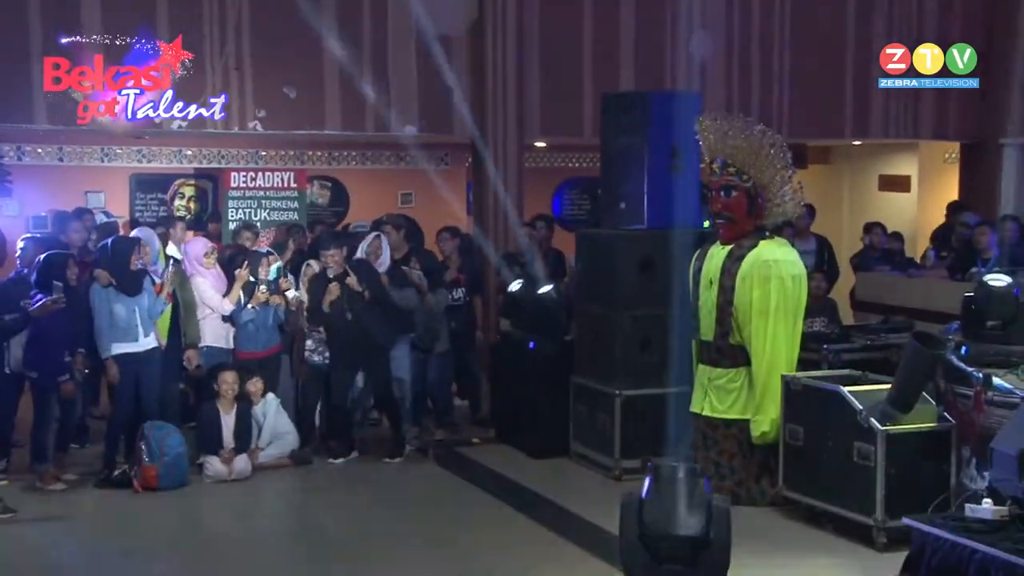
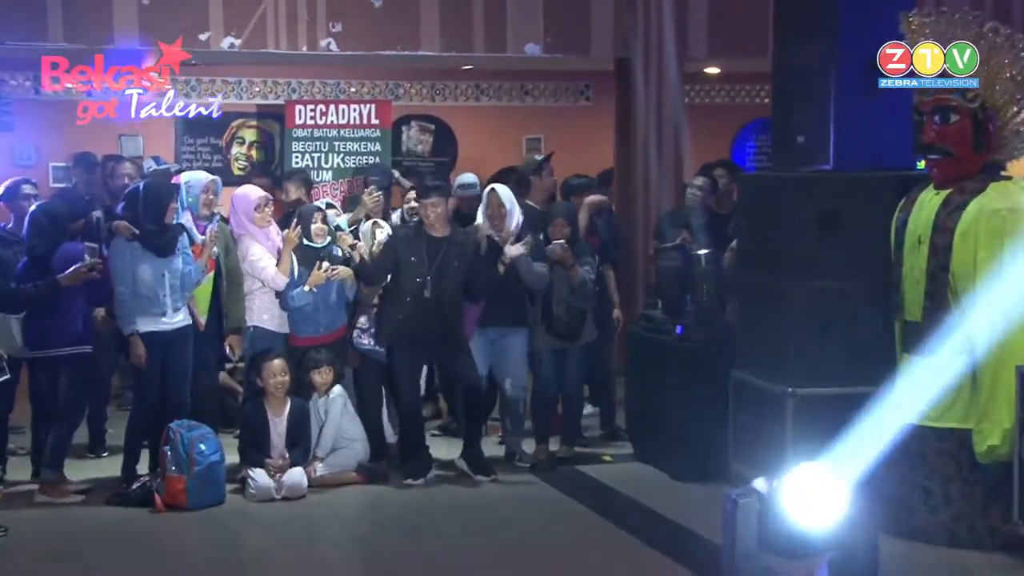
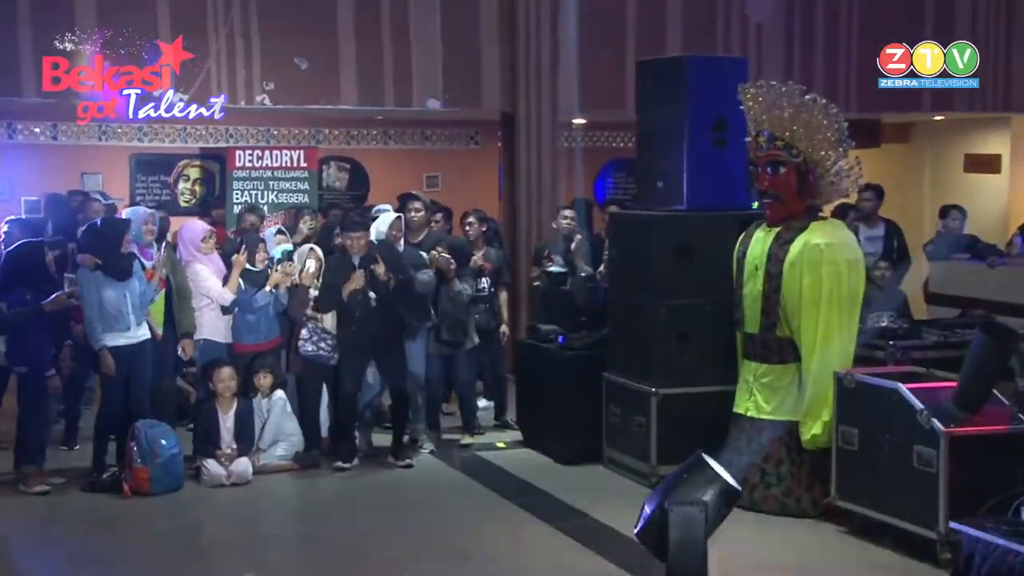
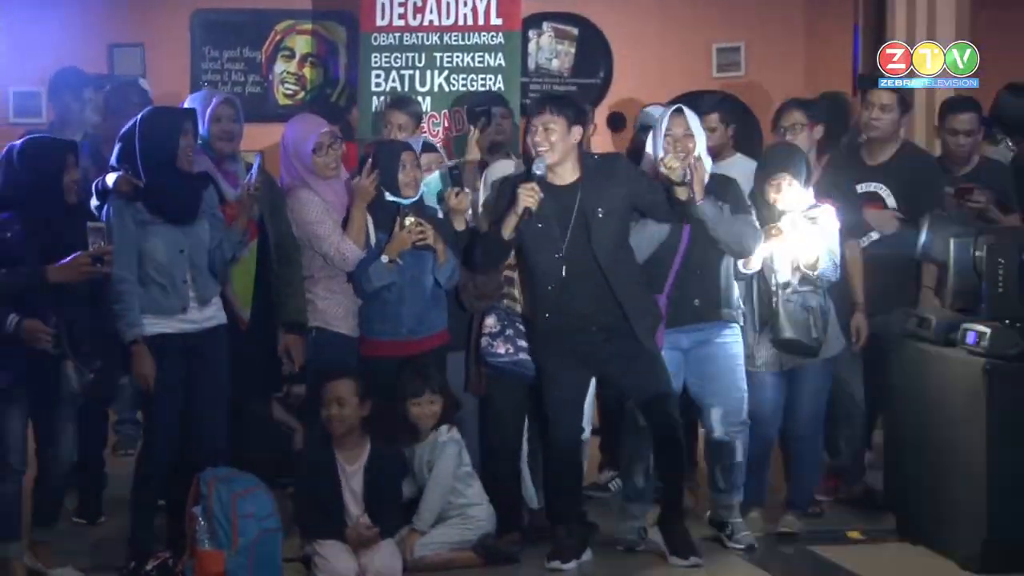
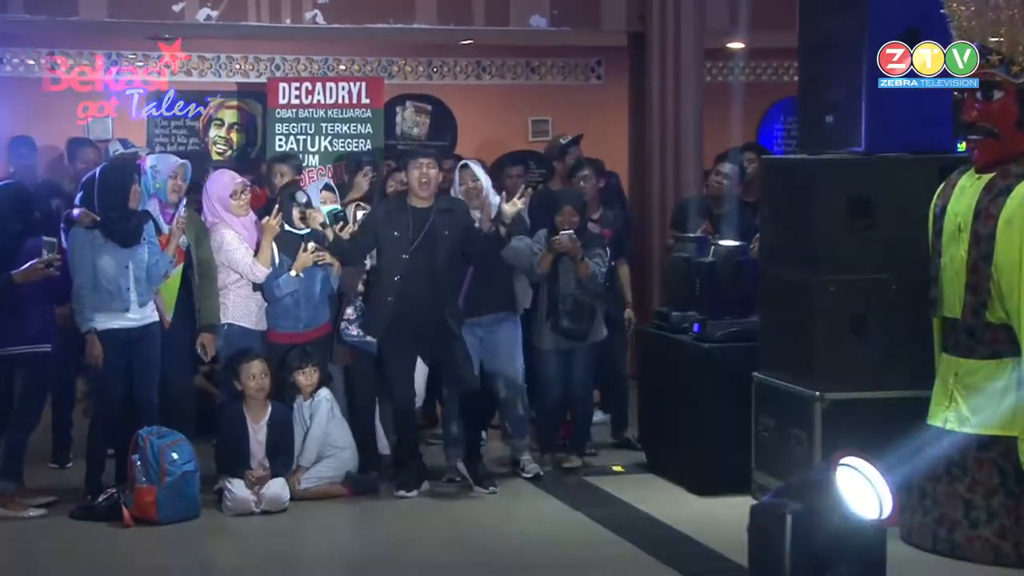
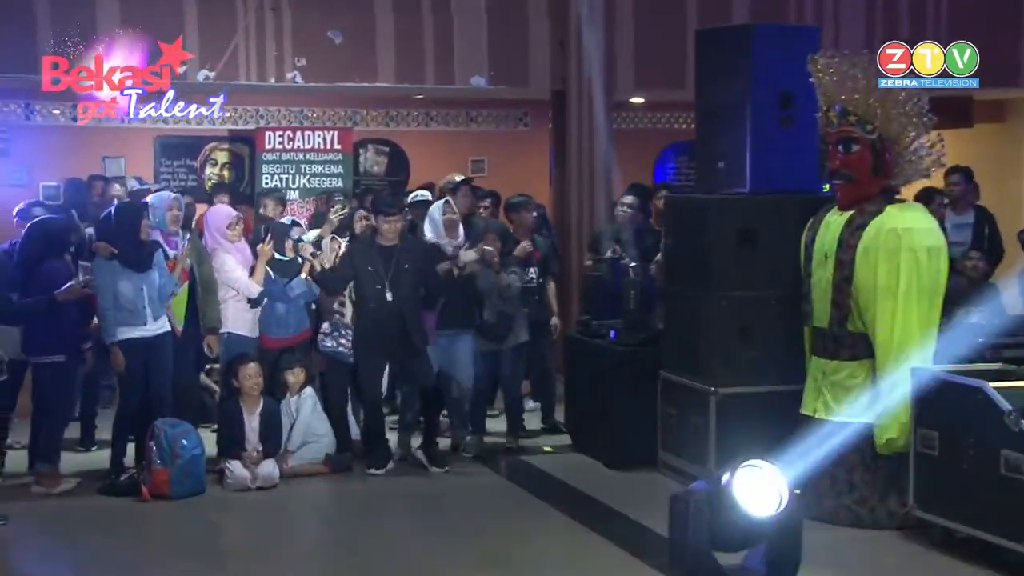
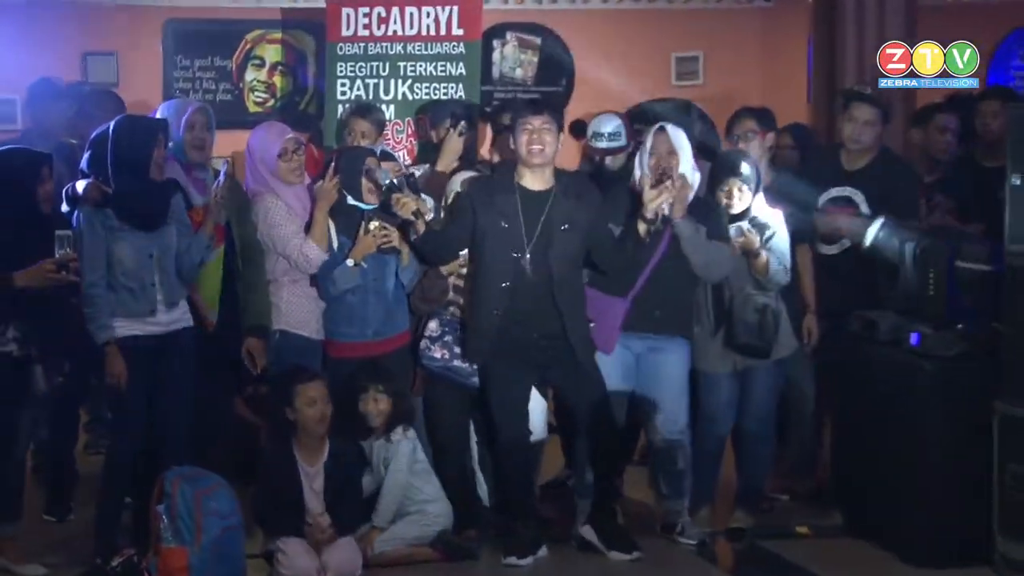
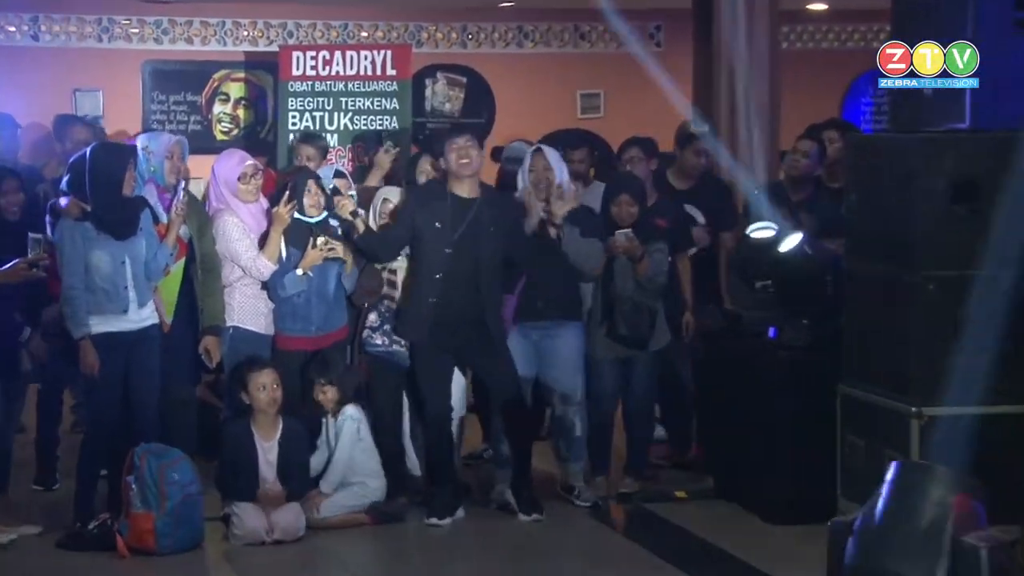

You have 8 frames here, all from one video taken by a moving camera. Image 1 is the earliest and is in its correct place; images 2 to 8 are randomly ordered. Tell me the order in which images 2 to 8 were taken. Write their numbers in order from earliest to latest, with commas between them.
3, 6, 2, 5, 8, 7, 4
